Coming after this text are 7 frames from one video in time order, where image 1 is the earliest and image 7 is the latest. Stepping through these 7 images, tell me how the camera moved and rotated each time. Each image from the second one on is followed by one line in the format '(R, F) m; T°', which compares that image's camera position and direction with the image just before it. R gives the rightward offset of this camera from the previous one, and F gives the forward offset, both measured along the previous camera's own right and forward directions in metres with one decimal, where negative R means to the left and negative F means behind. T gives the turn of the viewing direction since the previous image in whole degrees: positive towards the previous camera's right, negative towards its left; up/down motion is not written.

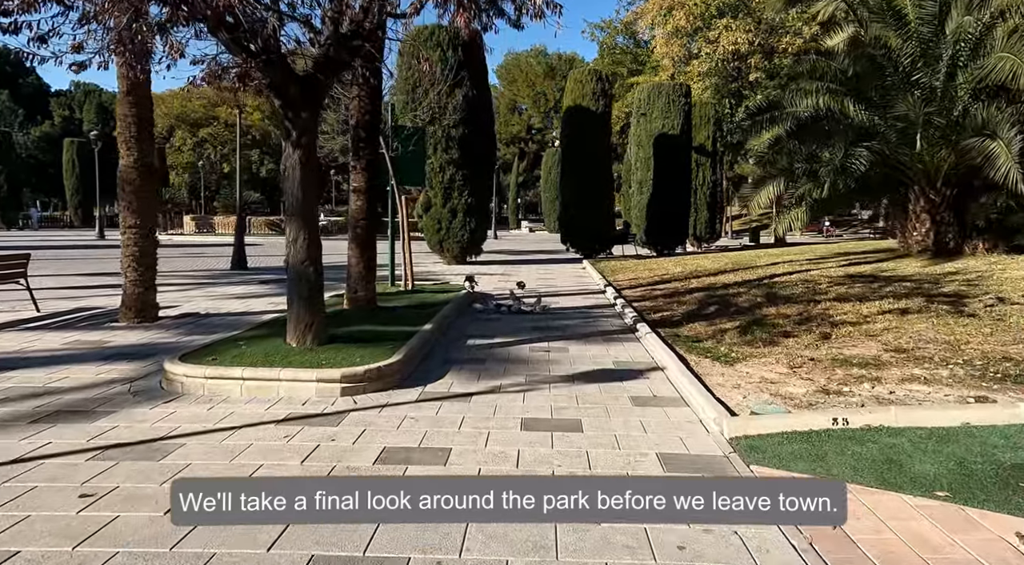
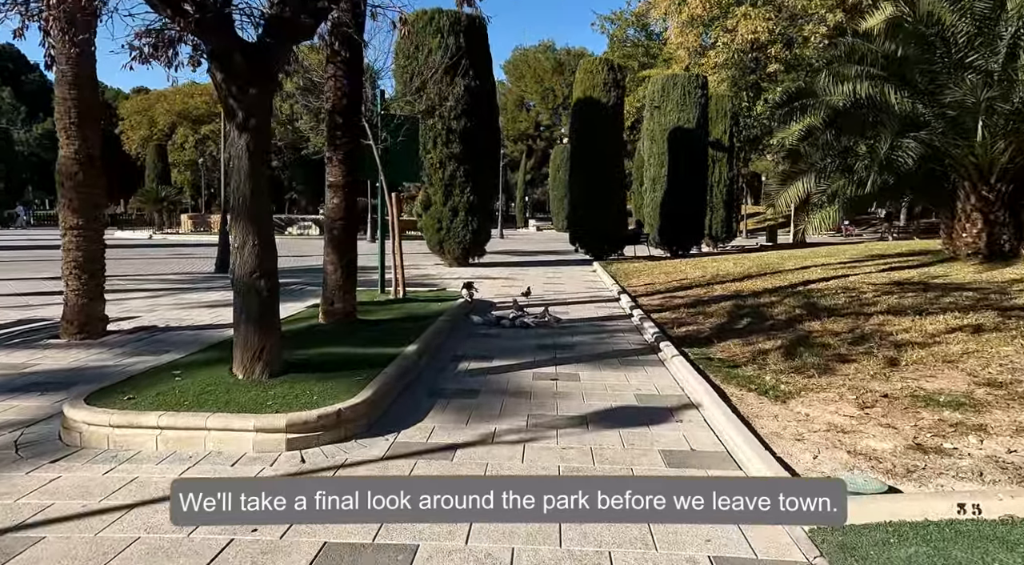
(+0.1, +1.3) m; -1°
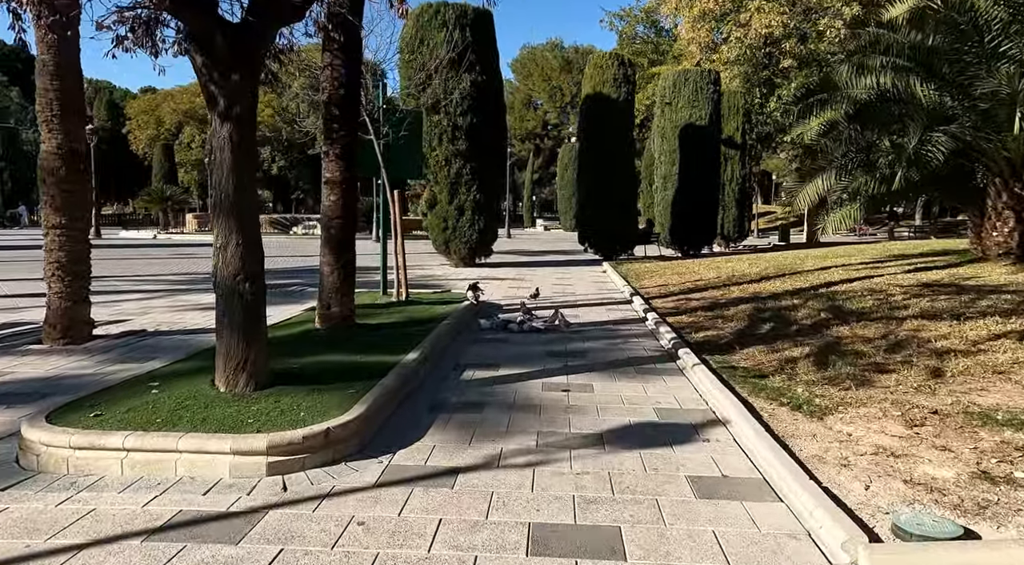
(0.0, +0.5) m; -1°
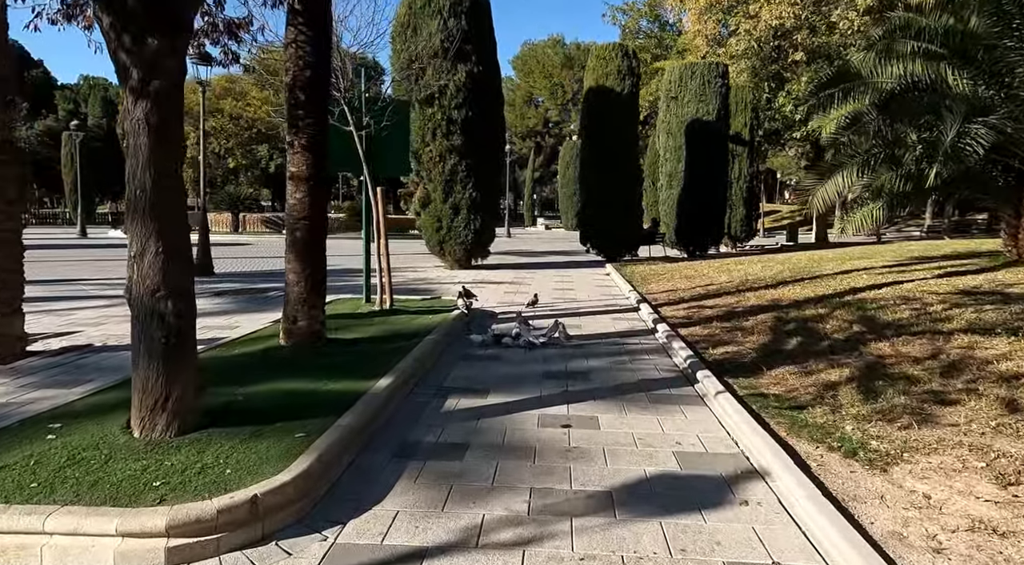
(+0.1, +1.0) m; 0°
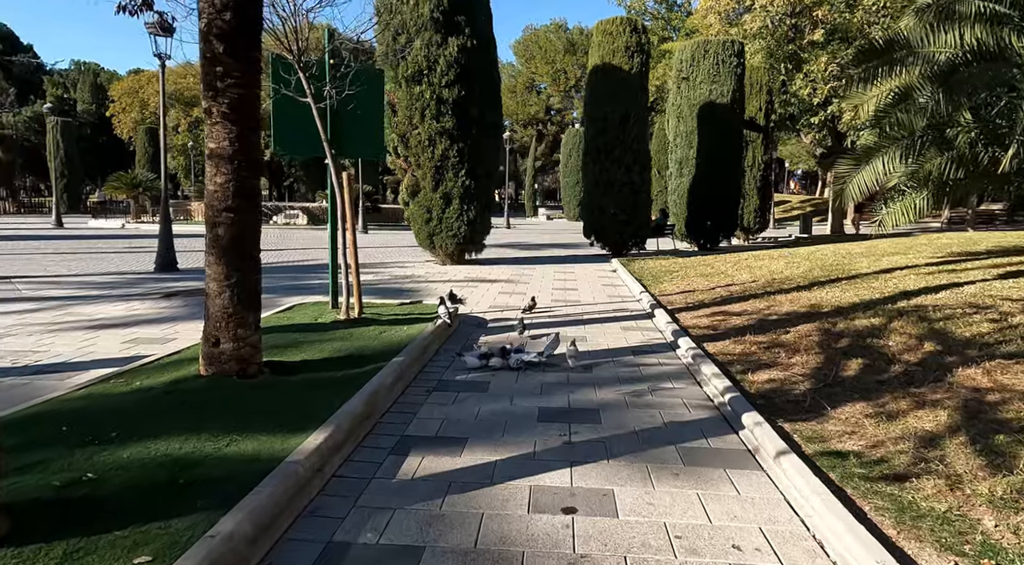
(+0.1, +1.6) m; 0°
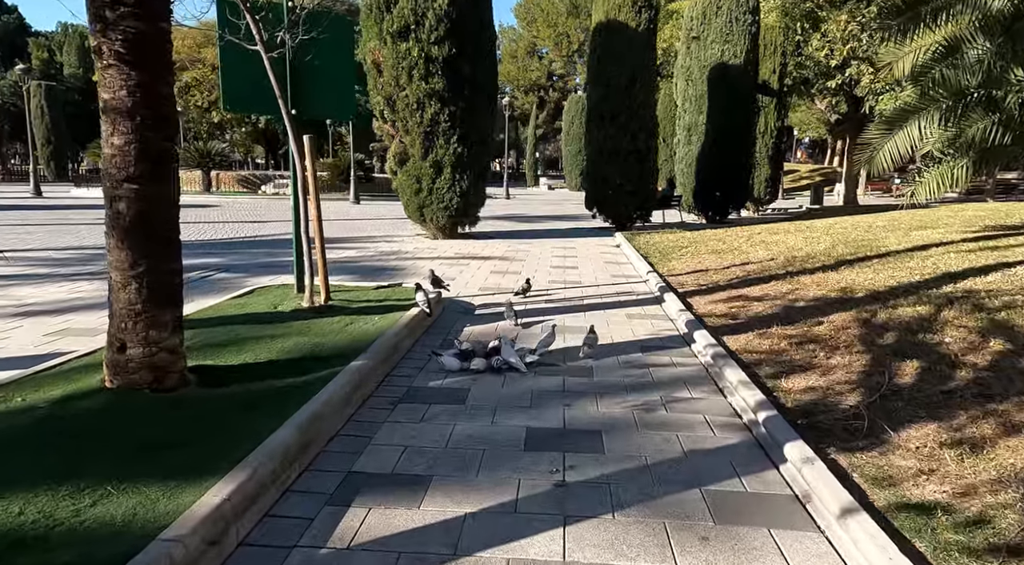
(+0.1, +1.1) m; 0°
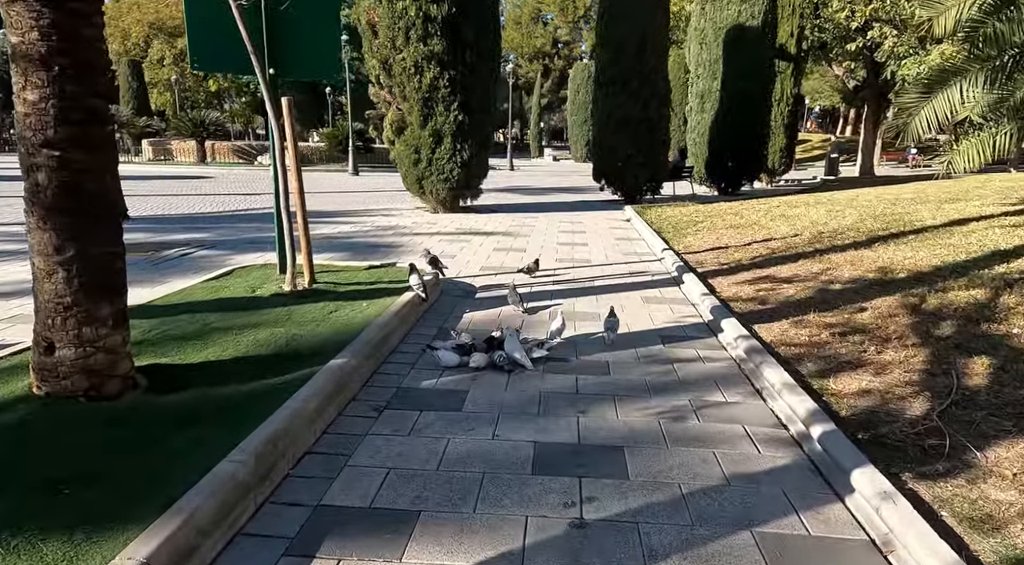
(0.0, +0.7) m; 0°
